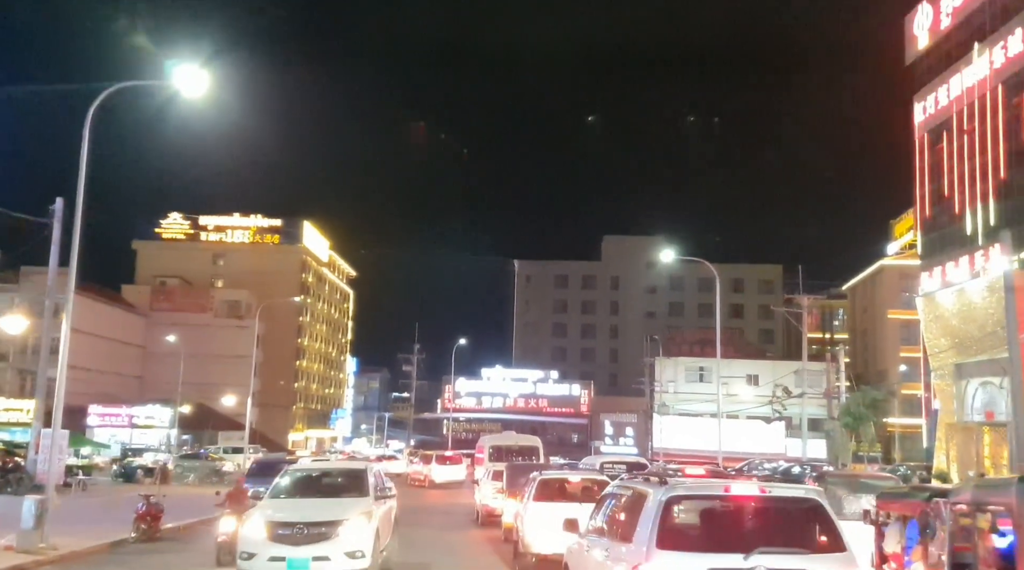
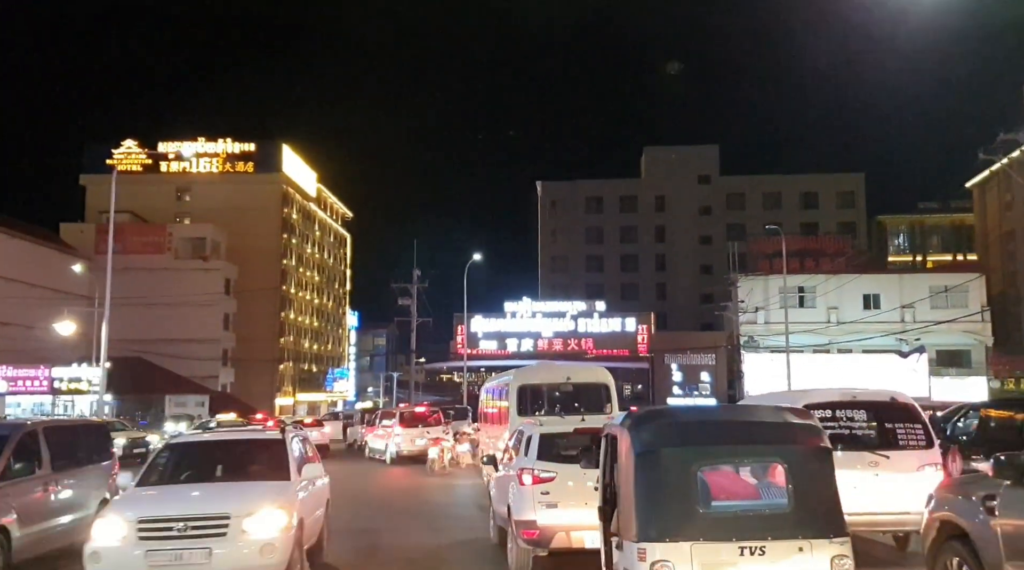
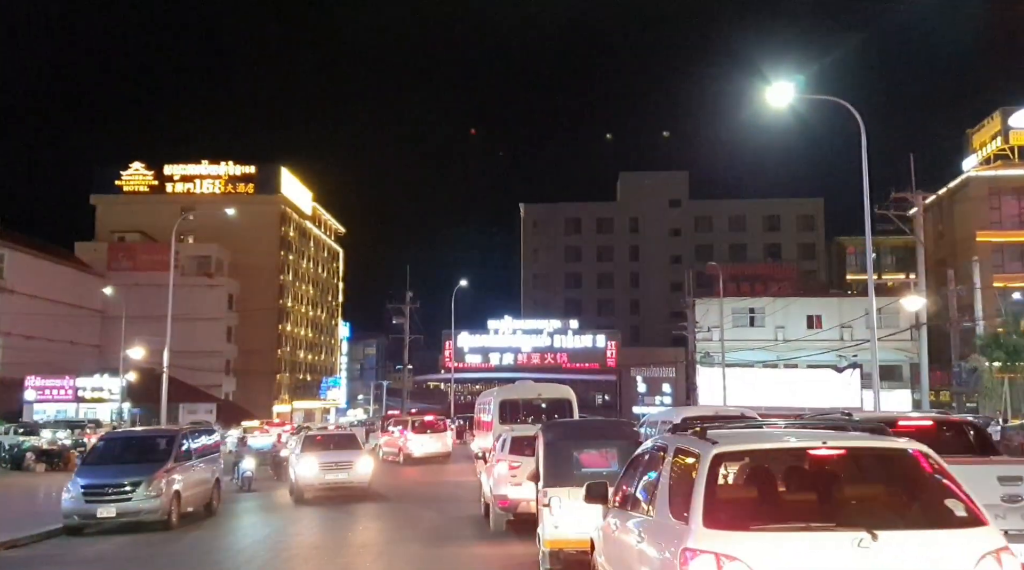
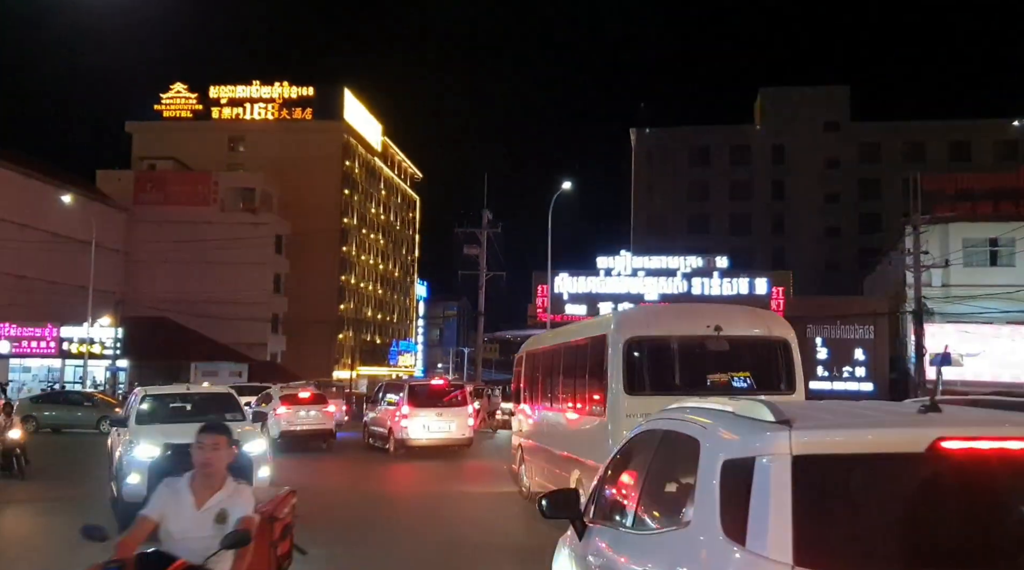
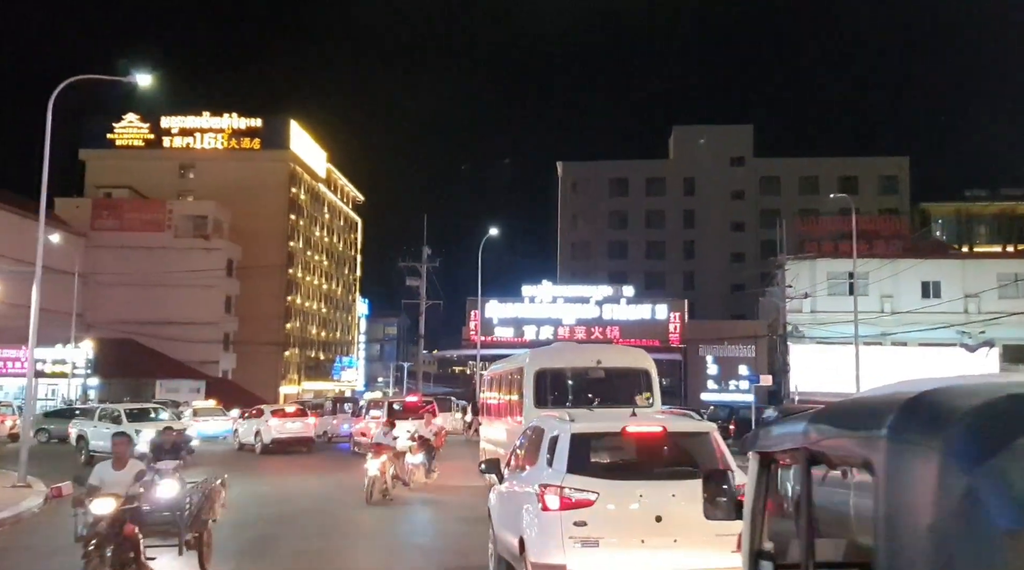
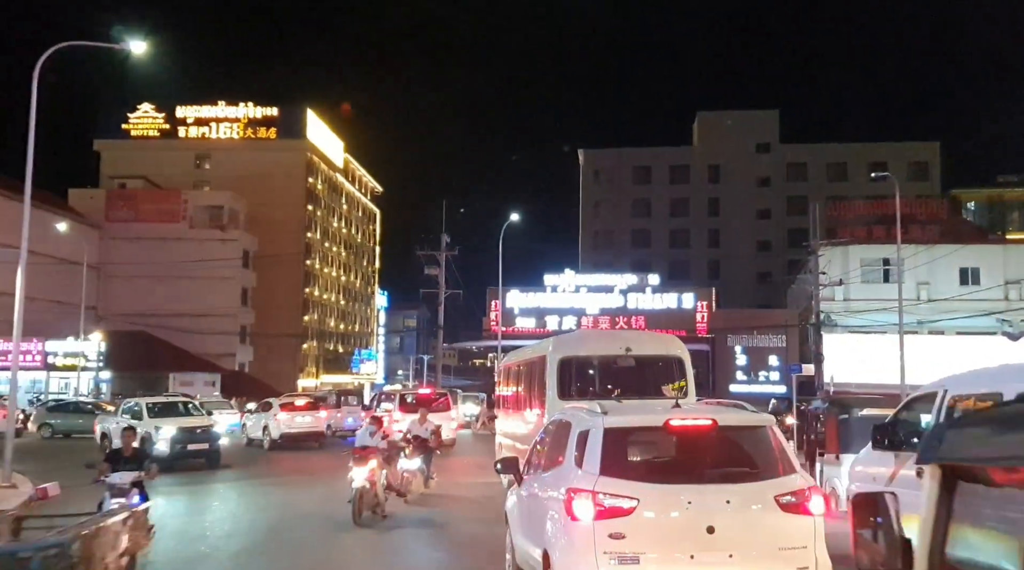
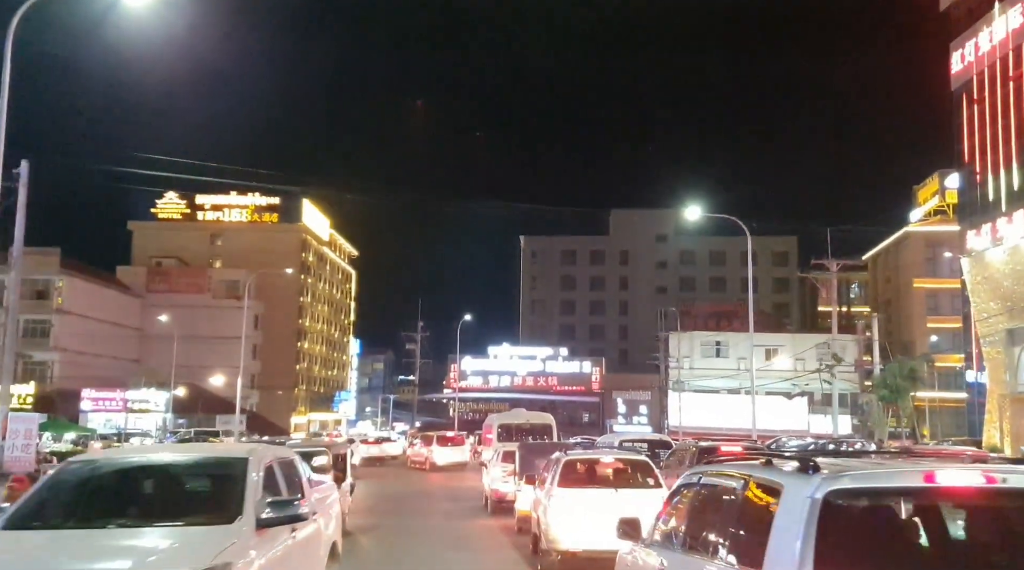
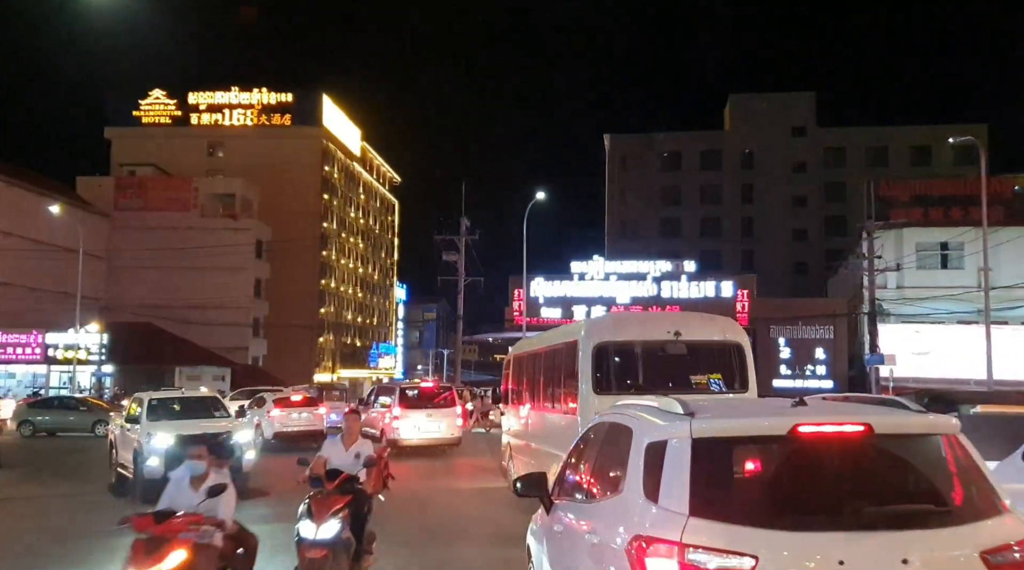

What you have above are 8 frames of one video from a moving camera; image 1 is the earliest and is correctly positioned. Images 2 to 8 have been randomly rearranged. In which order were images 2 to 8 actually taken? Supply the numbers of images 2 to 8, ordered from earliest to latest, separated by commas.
7, 3, 2, 5, 6, 8, 4
